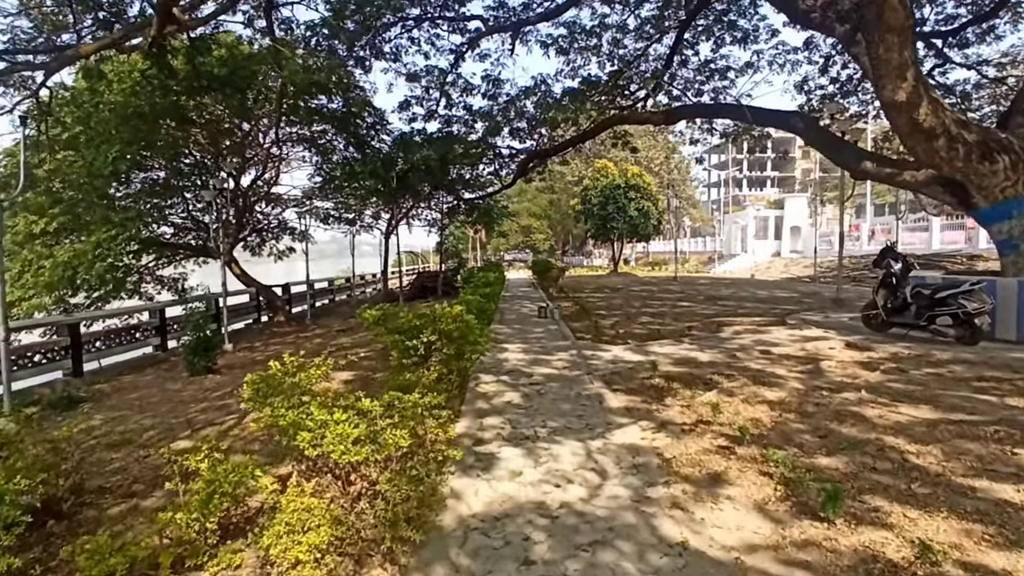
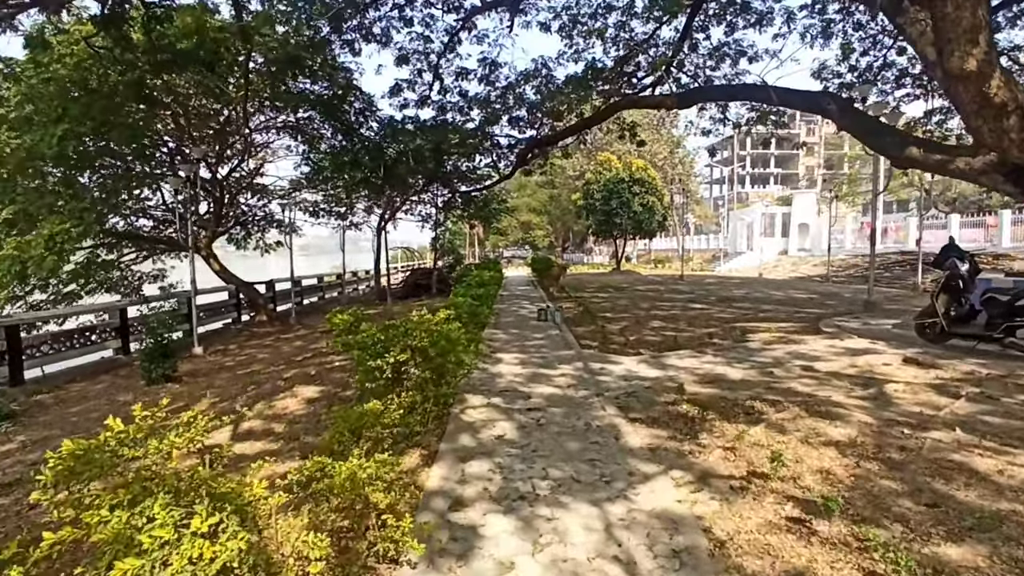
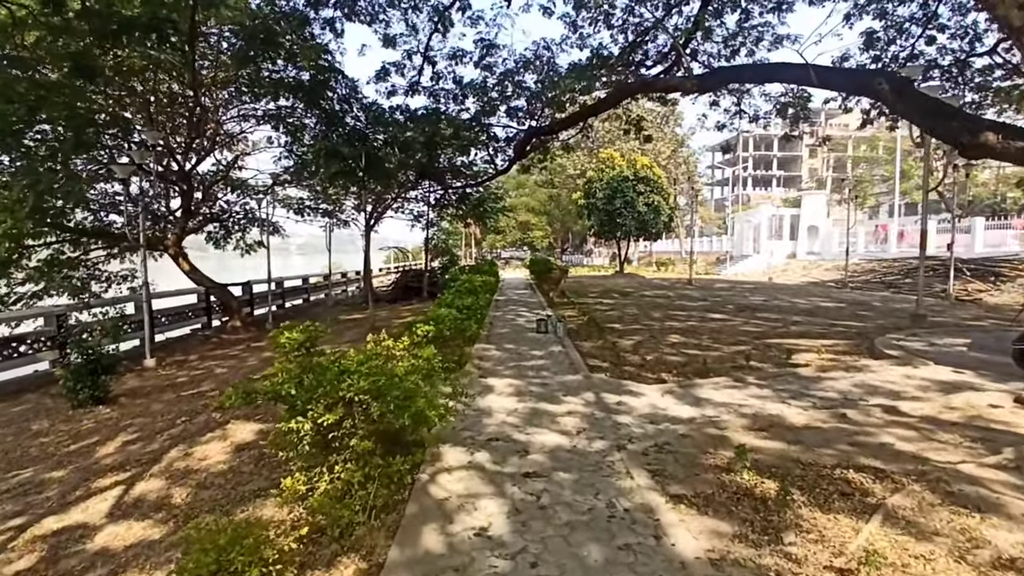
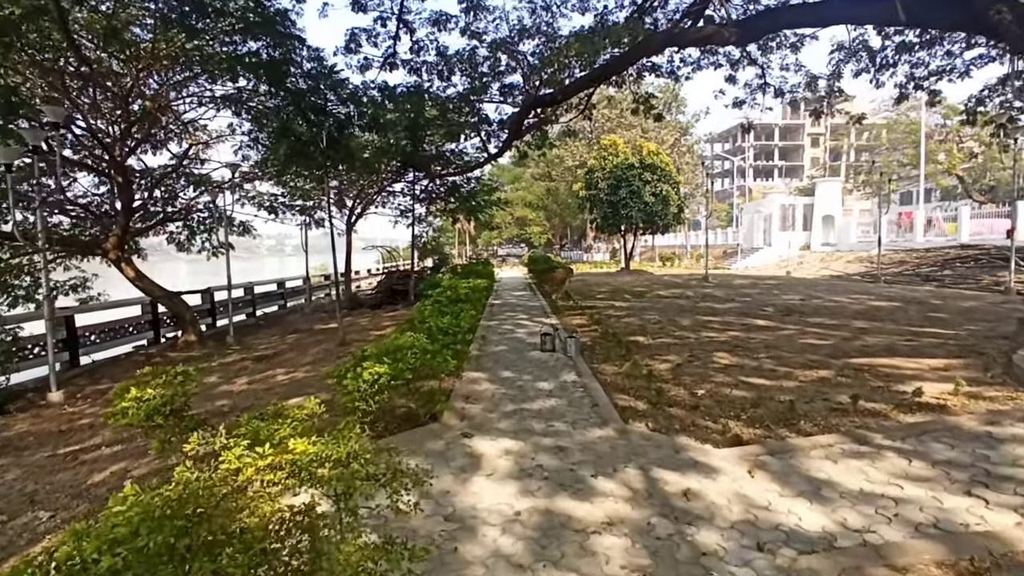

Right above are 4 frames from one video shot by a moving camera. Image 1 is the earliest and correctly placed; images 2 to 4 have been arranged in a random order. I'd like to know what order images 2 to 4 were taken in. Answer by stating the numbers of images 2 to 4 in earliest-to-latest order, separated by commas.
2, 3, 4
